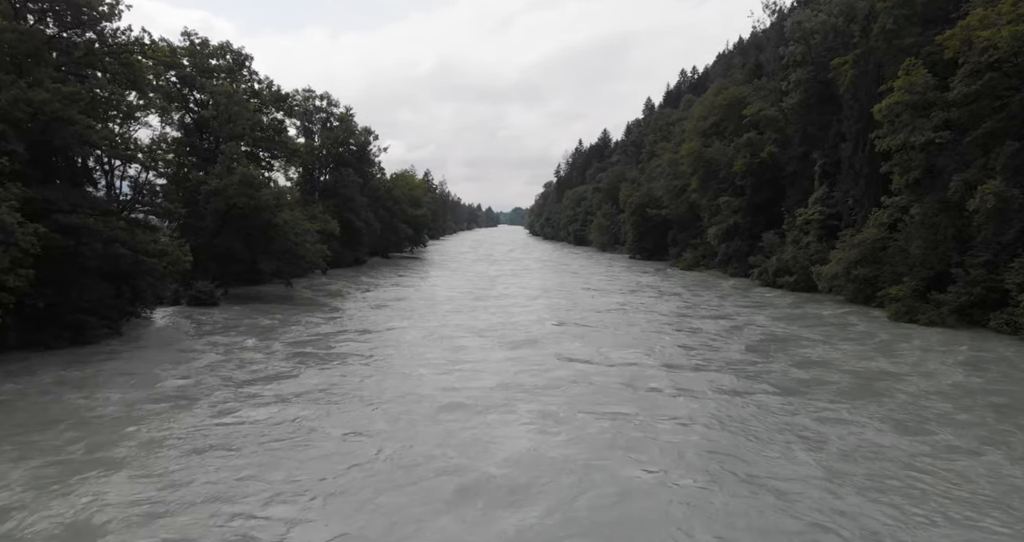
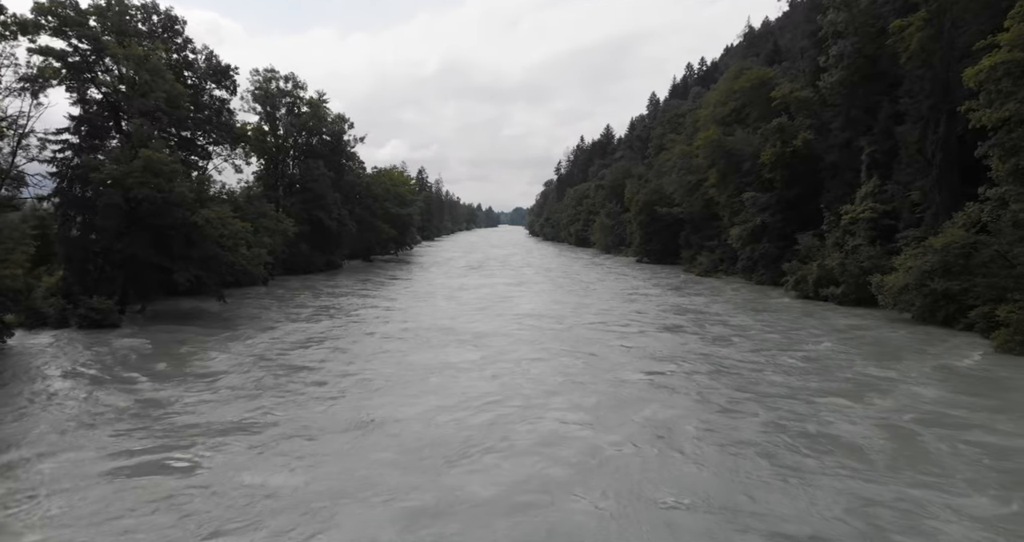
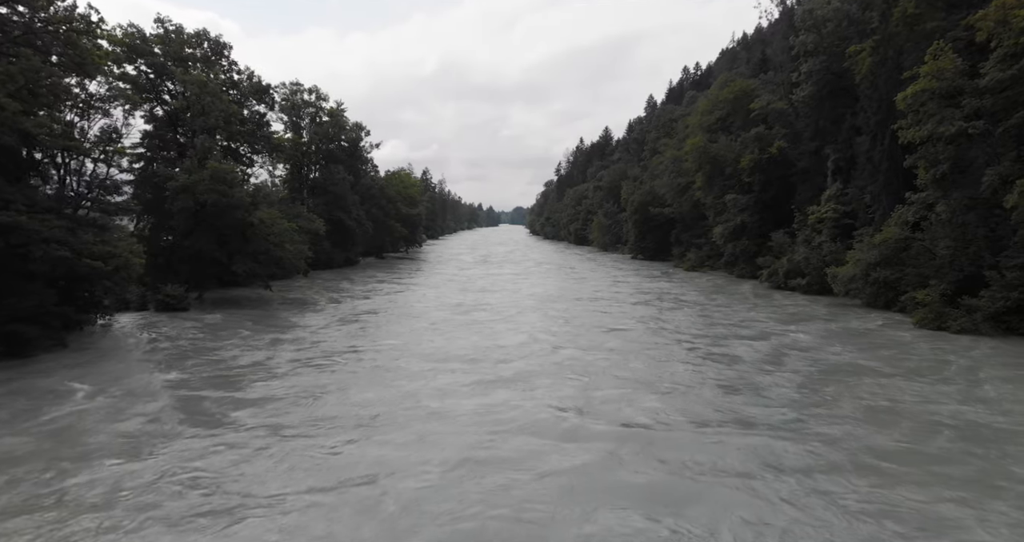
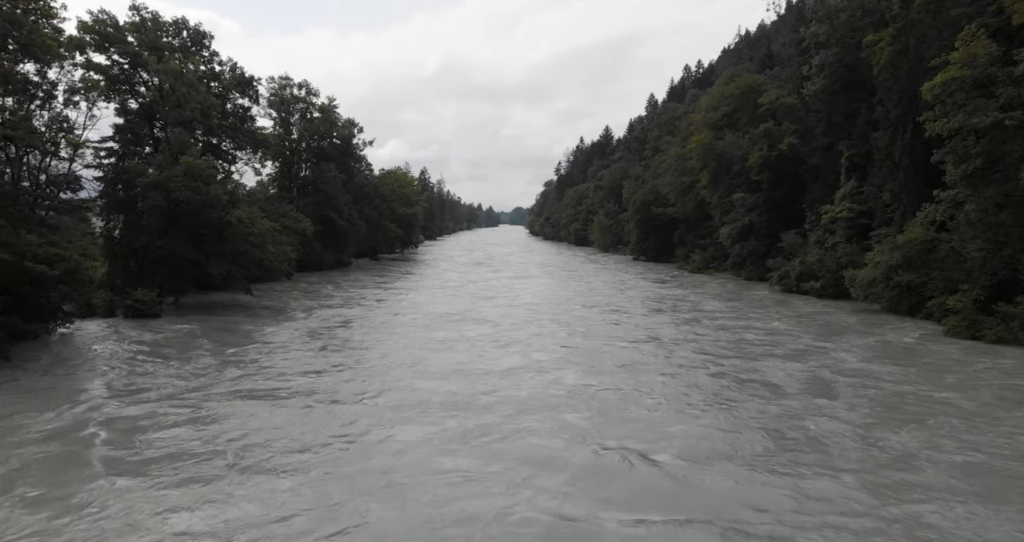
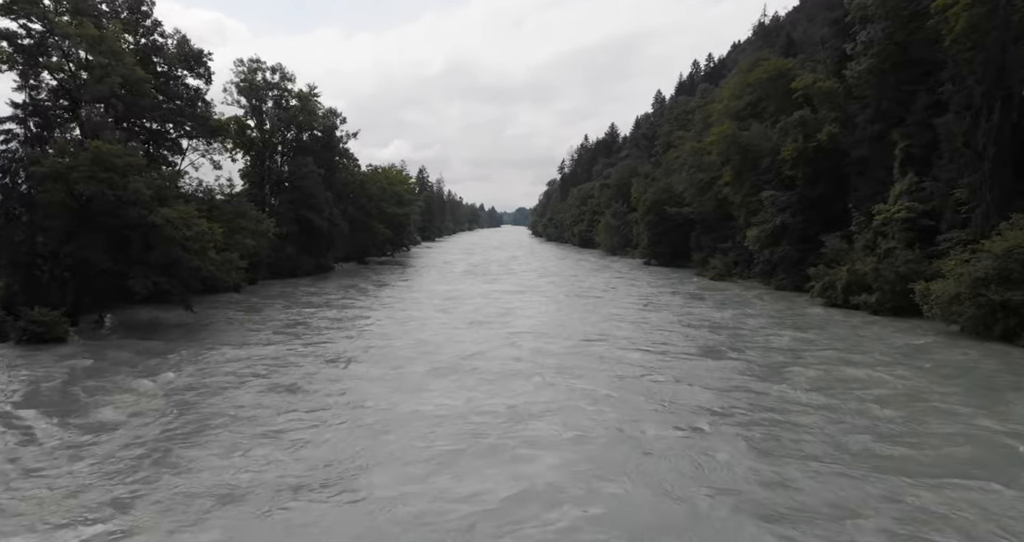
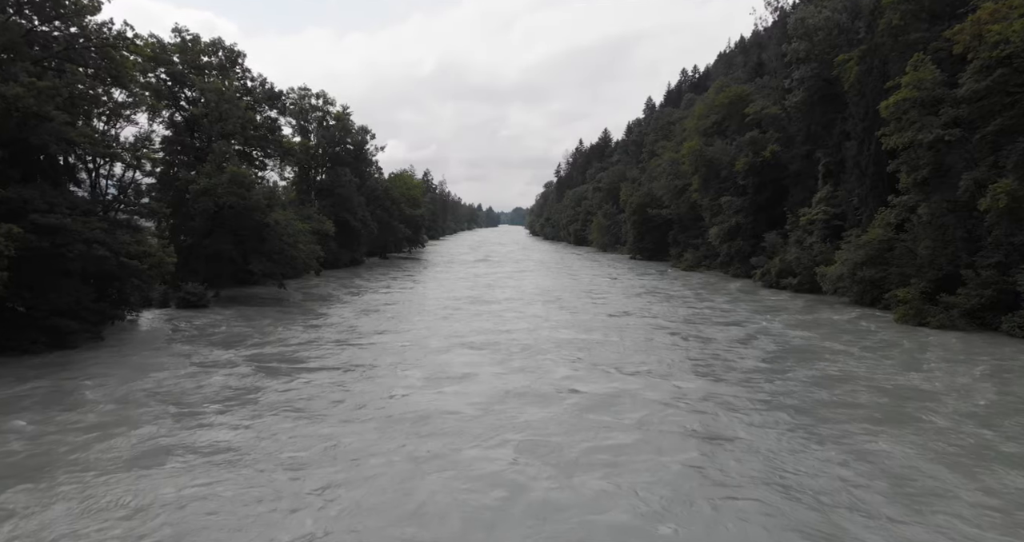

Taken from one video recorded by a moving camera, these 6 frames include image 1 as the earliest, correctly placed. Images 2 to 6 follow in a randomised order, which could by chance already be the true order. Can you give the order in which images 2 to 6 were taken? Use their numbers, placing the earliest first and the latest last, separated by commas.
6, 3, 4, 2, 5
